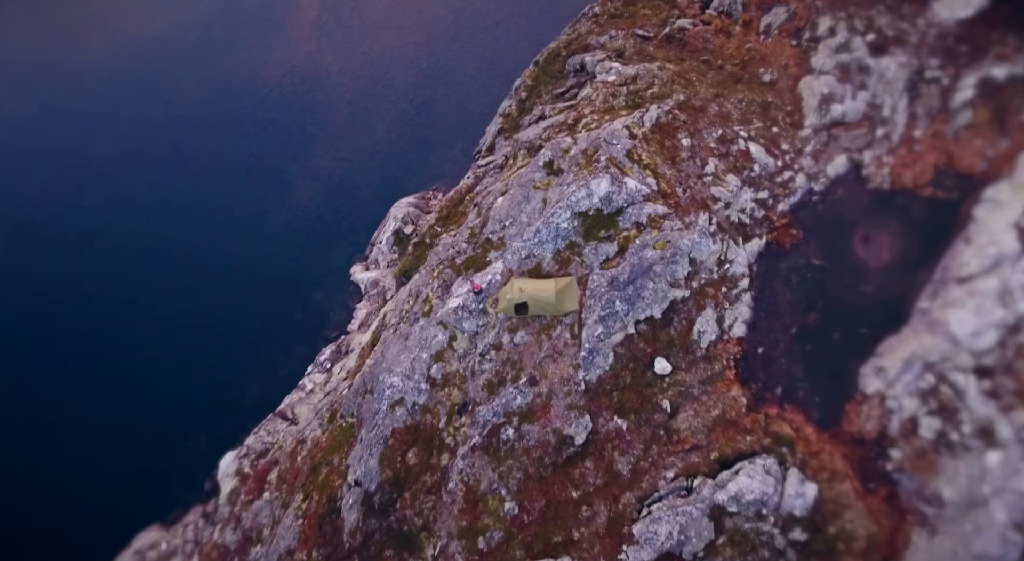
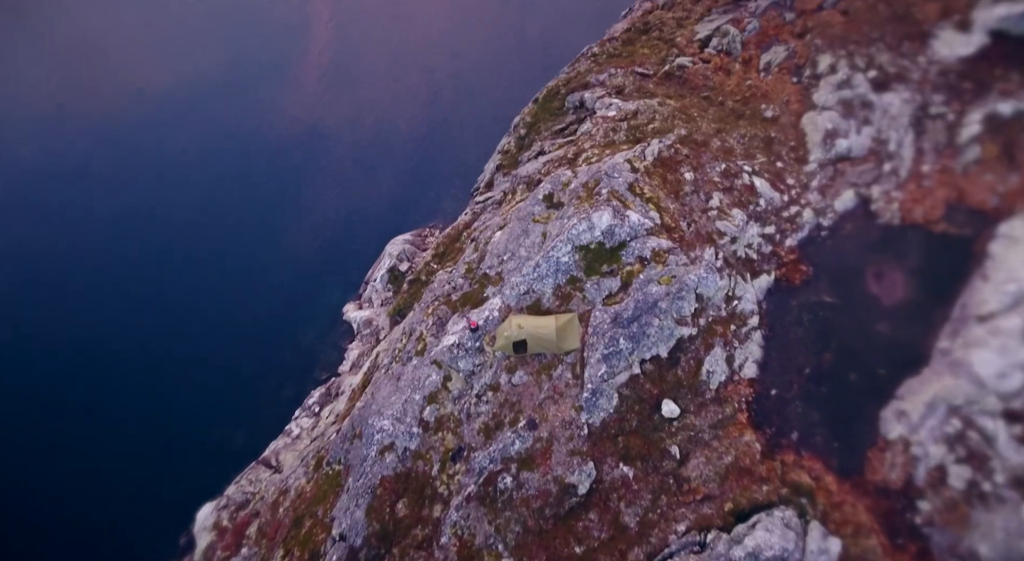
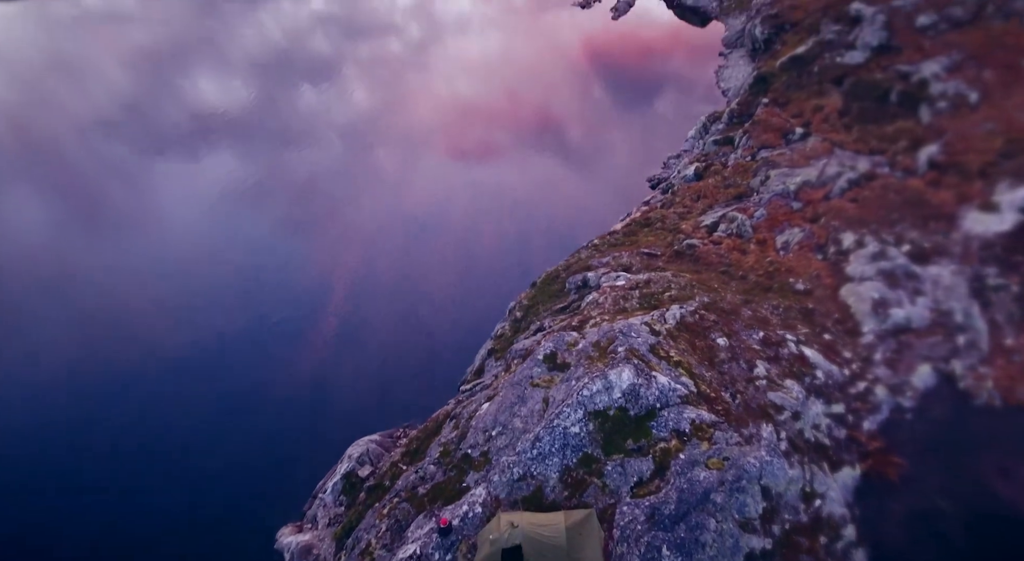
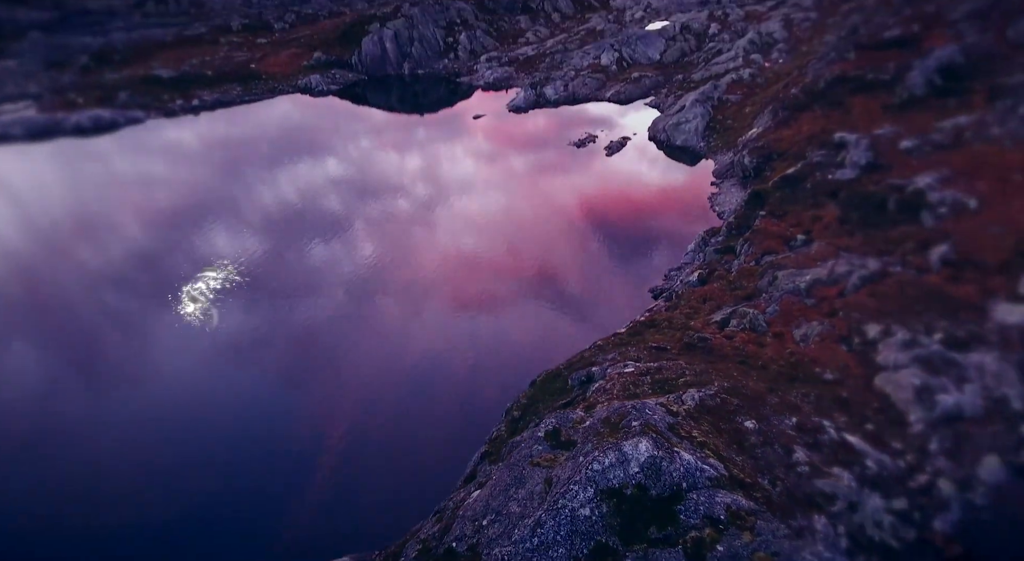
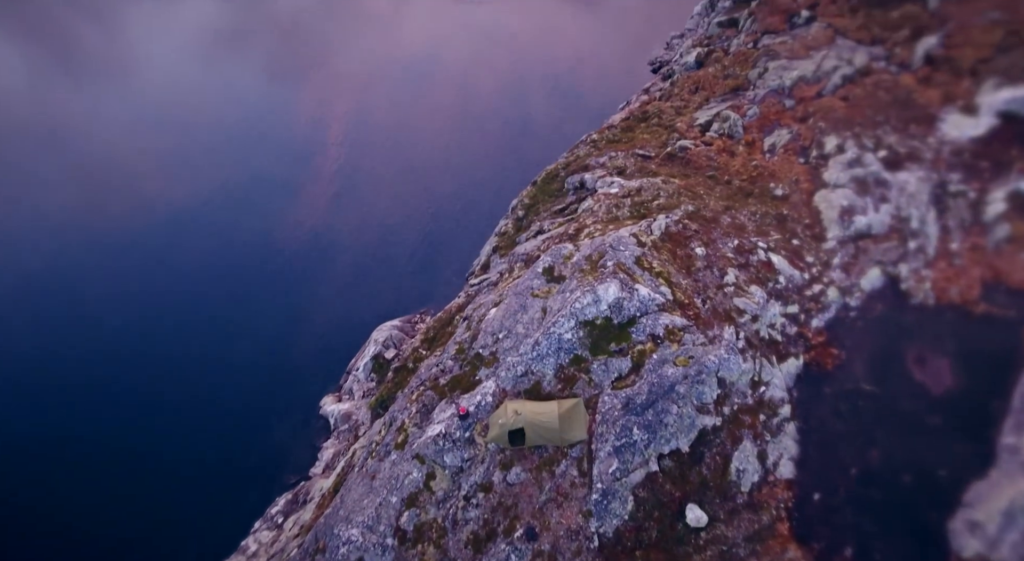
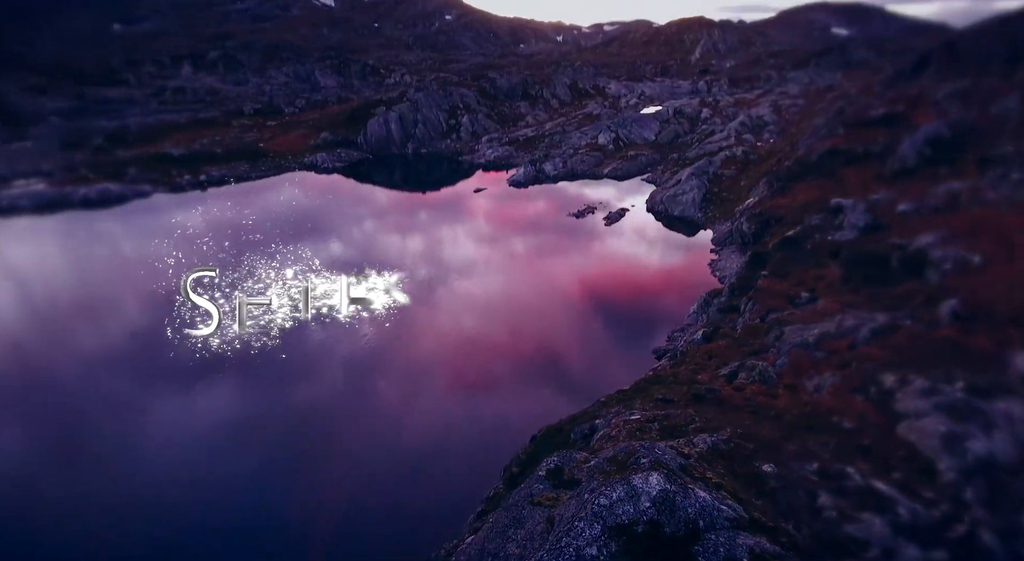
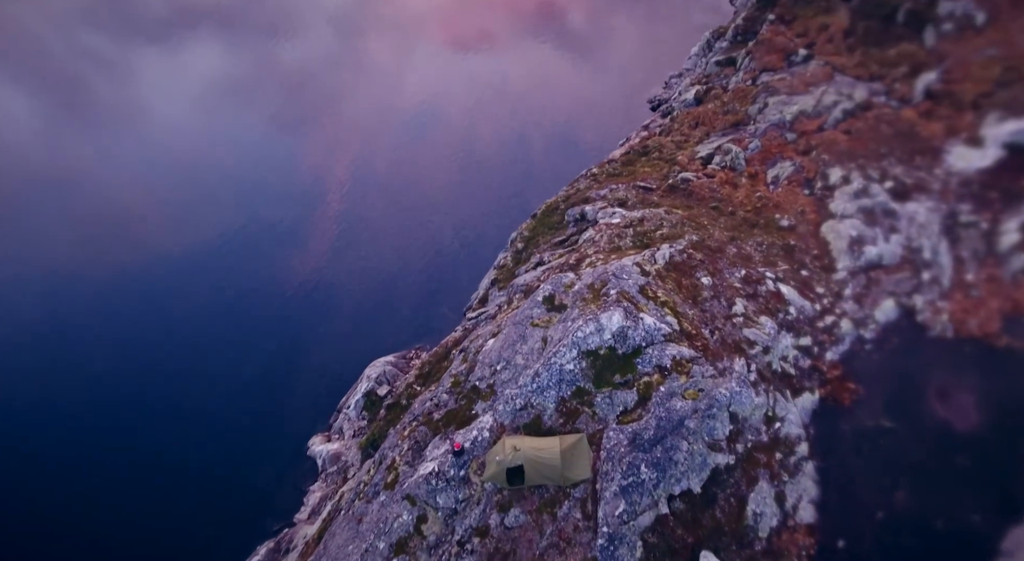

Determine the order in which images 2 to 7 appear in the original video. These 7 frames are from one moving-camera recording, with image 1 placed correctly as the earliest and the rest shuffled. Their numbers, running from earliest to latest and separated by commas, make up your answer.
2, 5, 7, 3, 4, 6
